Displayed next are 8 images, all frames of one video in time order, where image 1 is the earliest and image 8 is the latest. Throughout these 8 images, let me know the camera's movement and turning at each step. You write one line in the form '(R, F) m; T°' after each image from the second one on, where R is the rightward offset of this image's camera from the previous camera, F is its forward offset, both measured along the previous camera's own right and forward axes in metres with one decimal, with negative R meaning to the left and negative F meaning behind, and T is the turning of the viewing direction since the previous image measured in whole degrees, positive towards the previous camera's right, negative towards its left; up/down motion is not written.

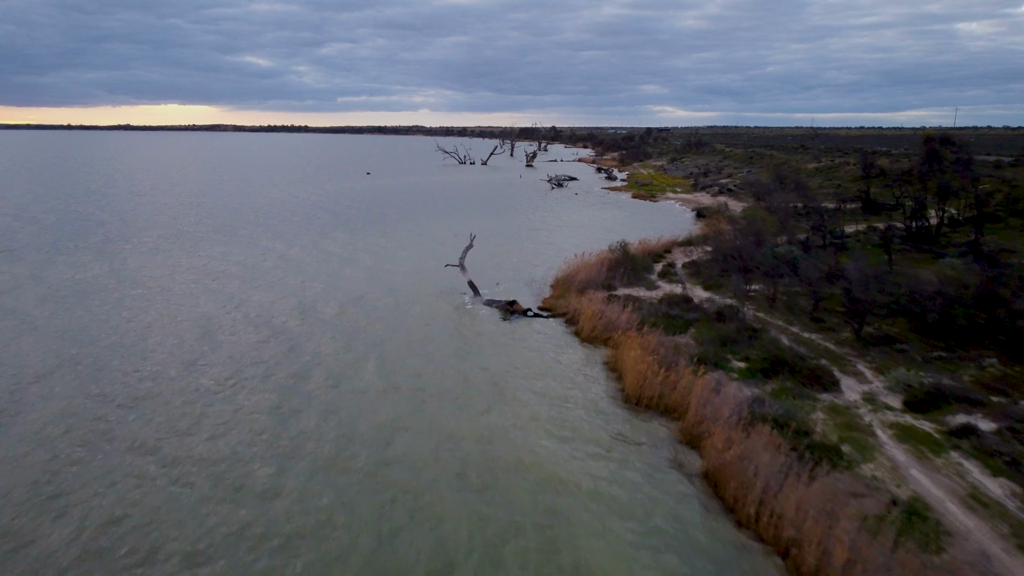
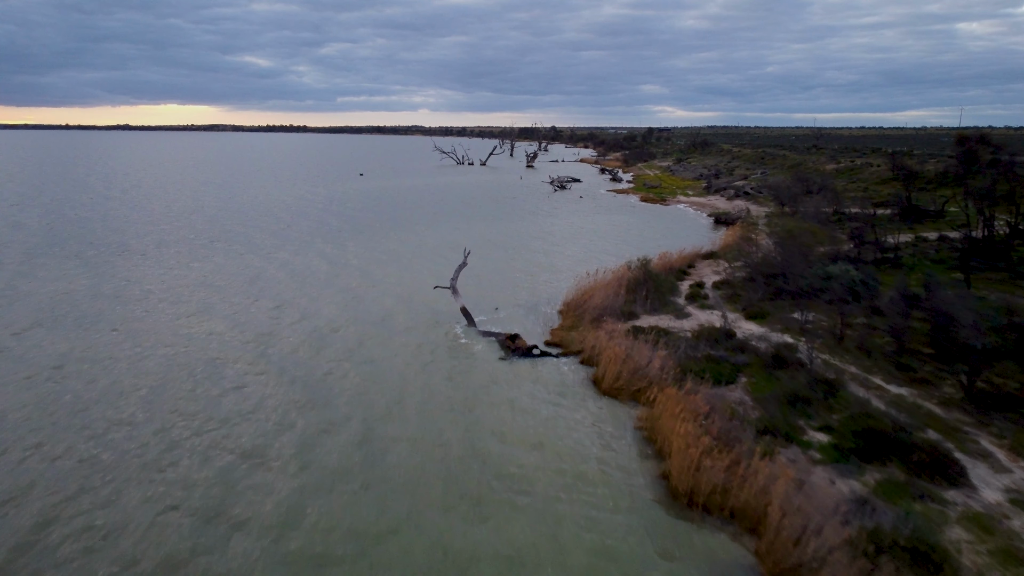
(0.0, +3.2) m; 0°
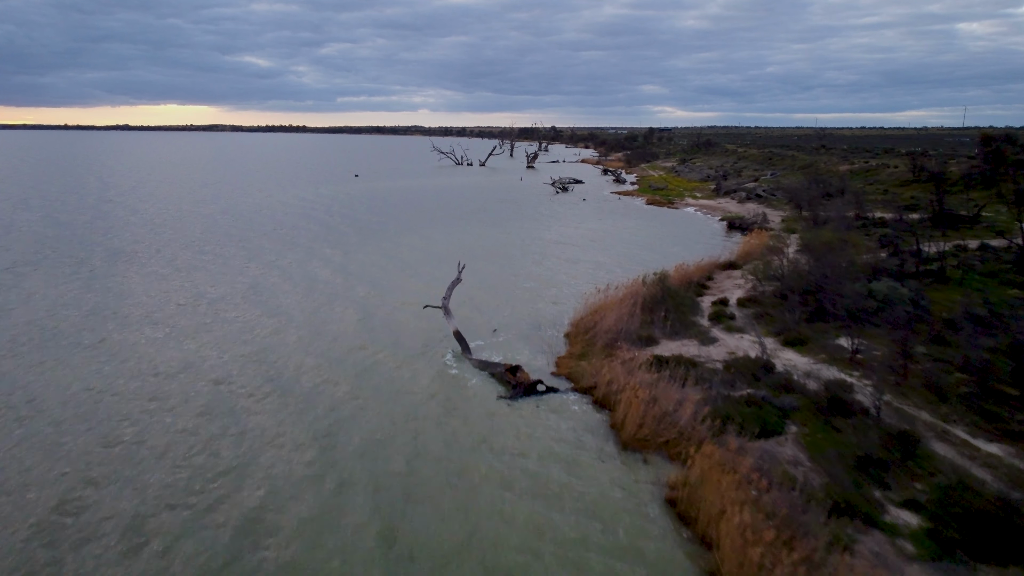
(0.0, +2.1) m; 0°
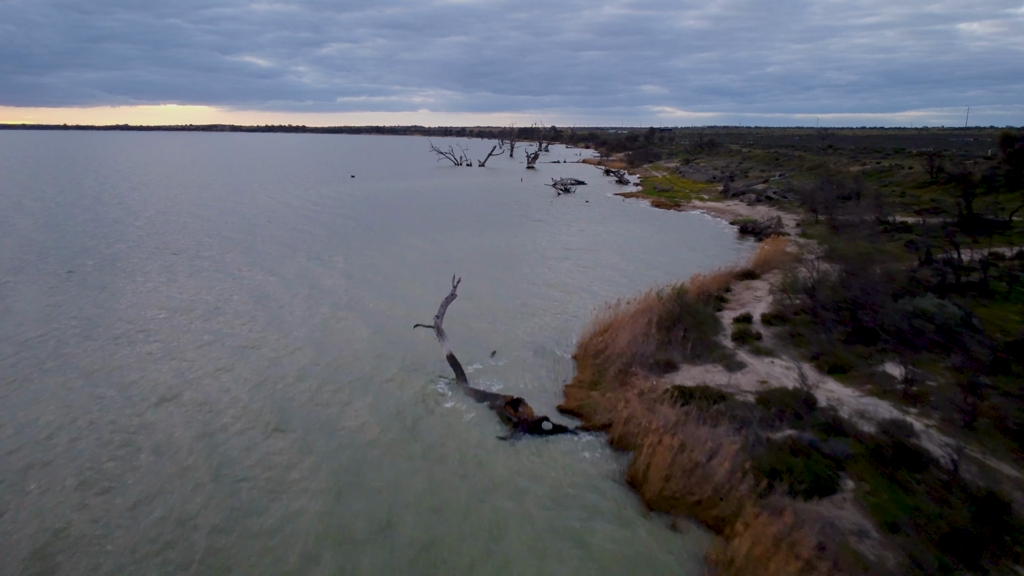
(0.0, +1.6) m; 0°
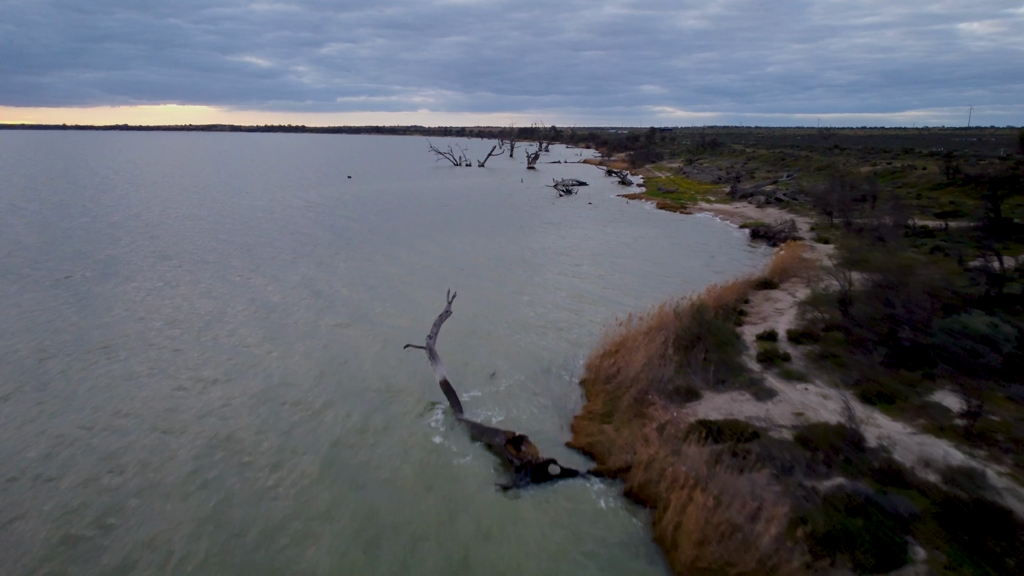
(0.0, +1.4) m; 0°
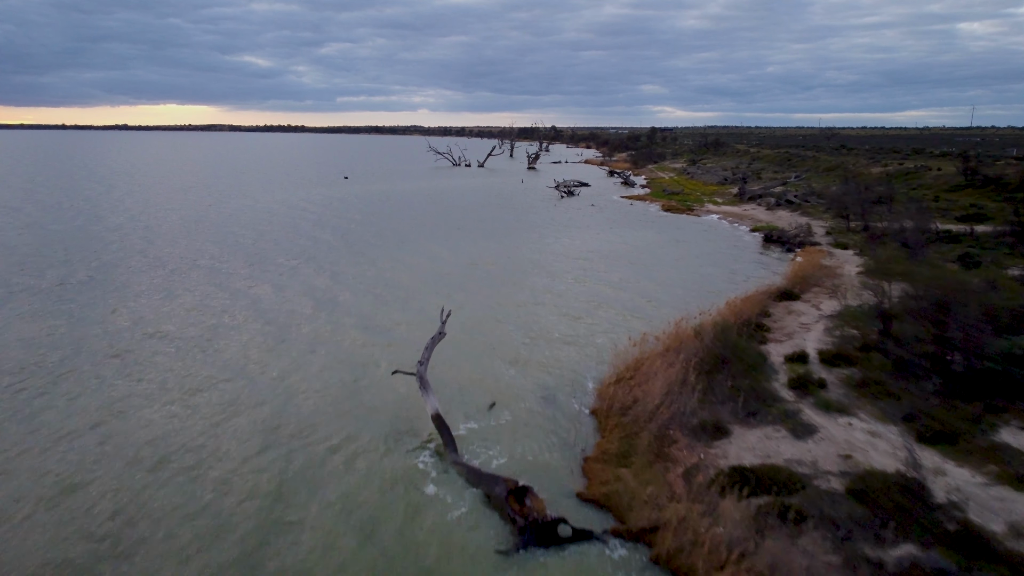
(0.0, +1.4) m; 0°
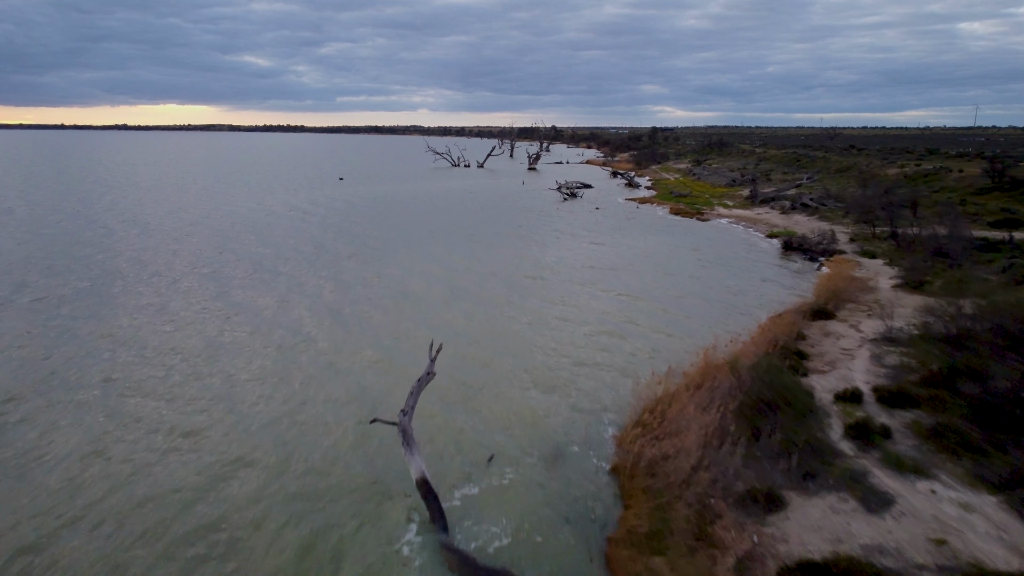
(0.0, +1.8) m; 0°
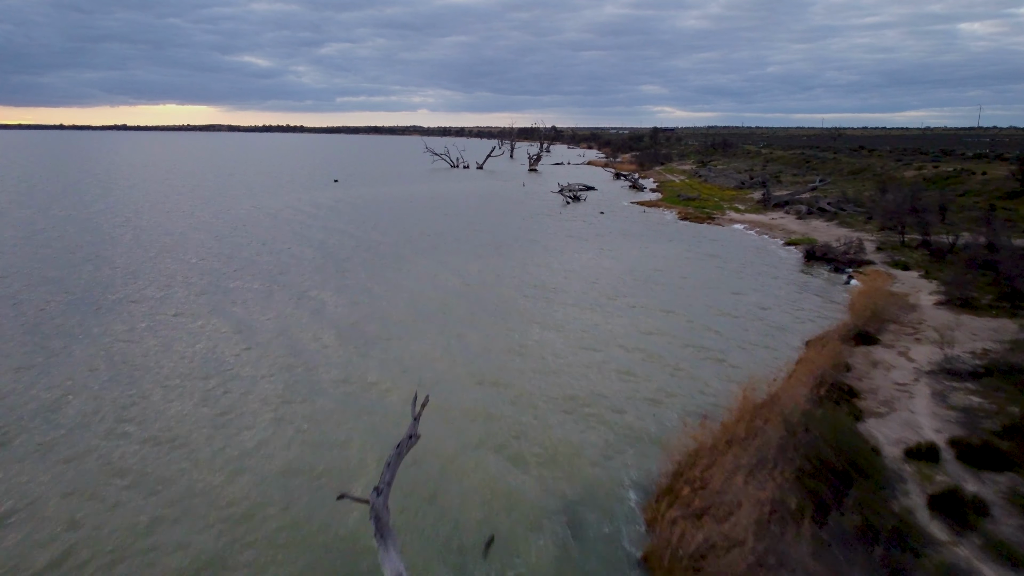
(0.0, +1.8) m; 0°
